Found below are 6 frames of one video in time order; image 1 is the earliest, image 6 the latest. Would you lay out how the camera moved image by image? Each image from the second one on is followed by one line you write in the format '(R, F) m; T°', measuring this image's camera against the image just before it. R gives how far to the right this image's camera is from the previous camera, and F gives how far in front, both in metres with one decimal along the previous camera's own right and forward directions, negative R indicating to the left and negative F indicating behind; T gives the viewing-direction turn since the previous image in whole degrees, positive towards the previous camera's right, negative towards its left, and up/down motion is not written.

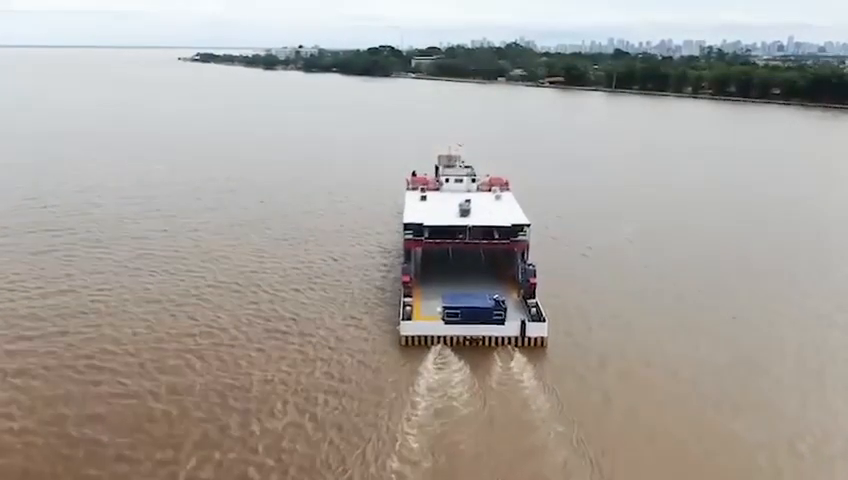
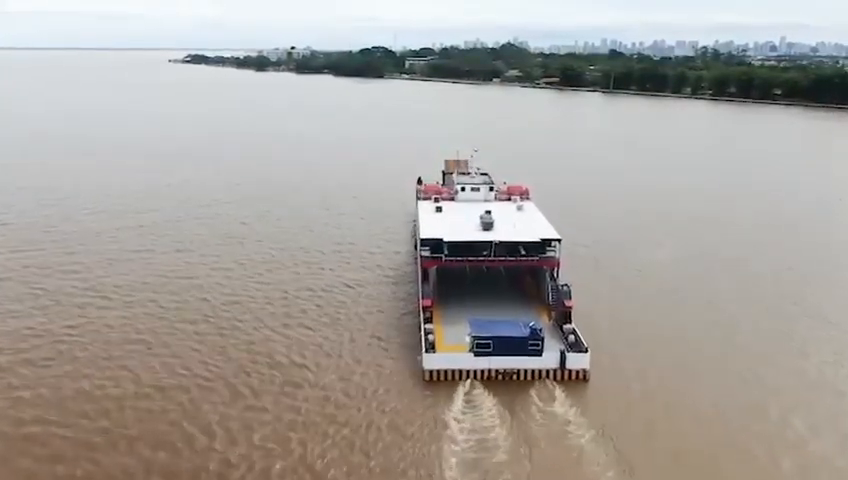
(-1.3, +3.3) m; +1°
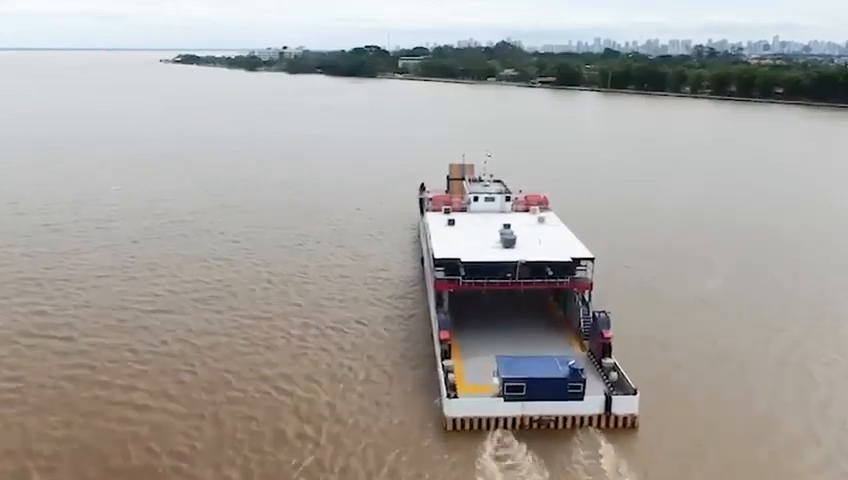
(-0.9, +3.8) m; +1°
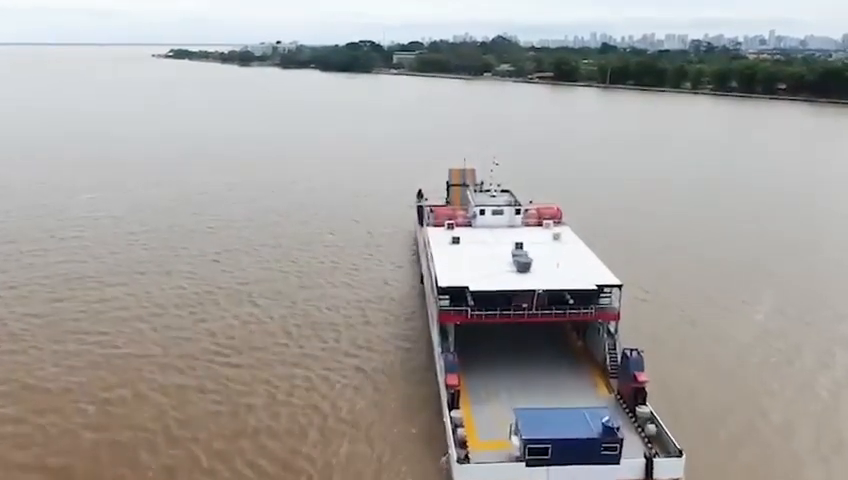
(-0.3, +3.6) m; 0°
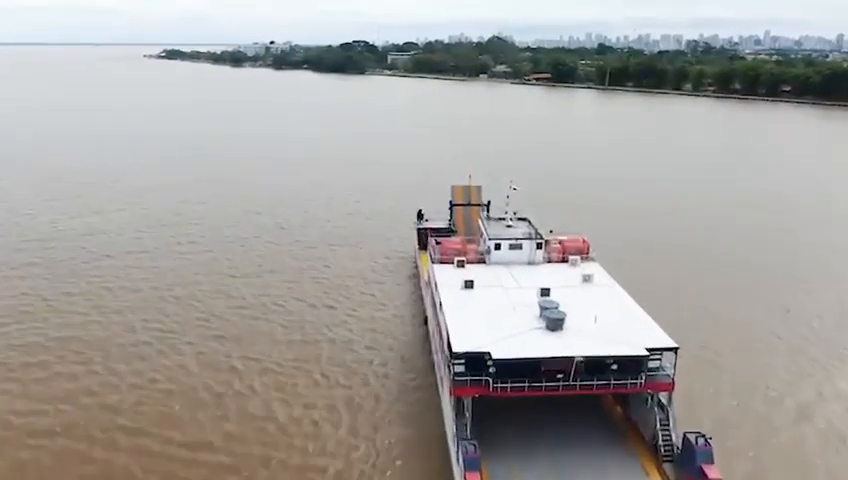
(-0.5, +4.5) m; +1°
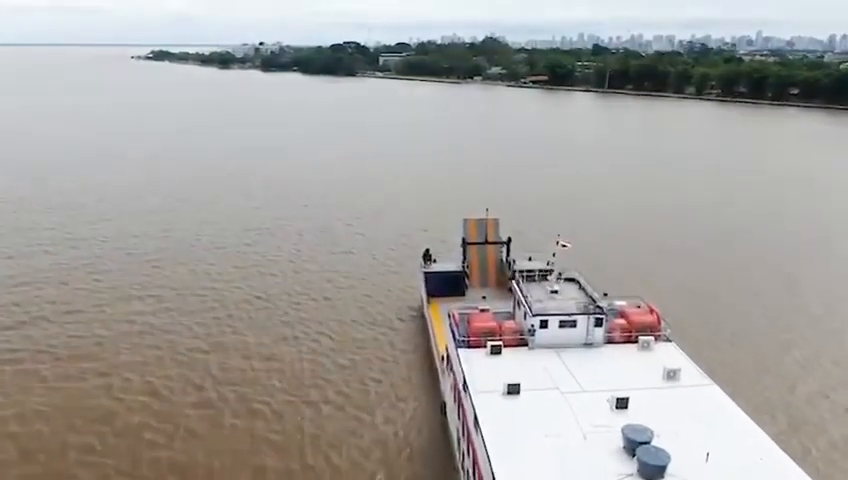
(-1.0, +6.7) m; +1°
